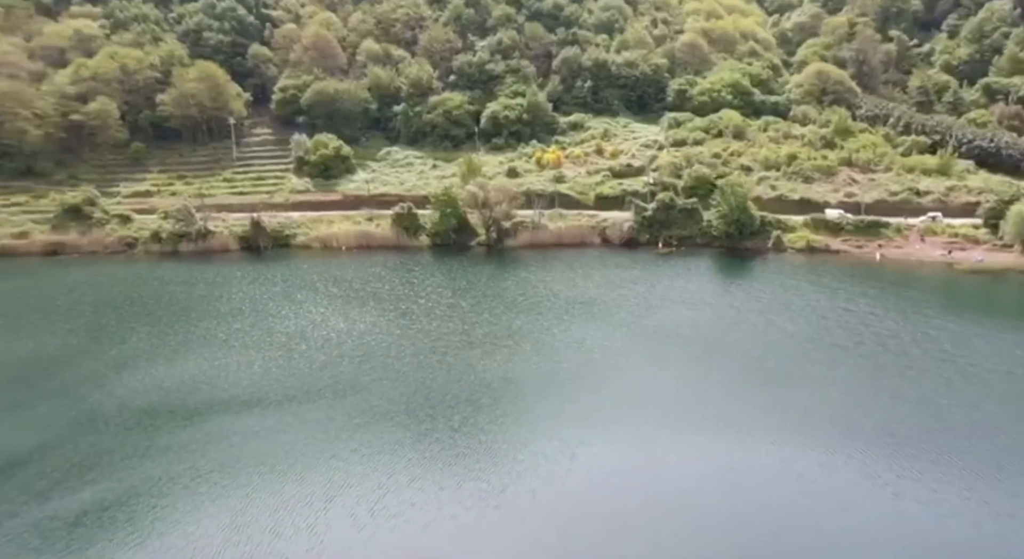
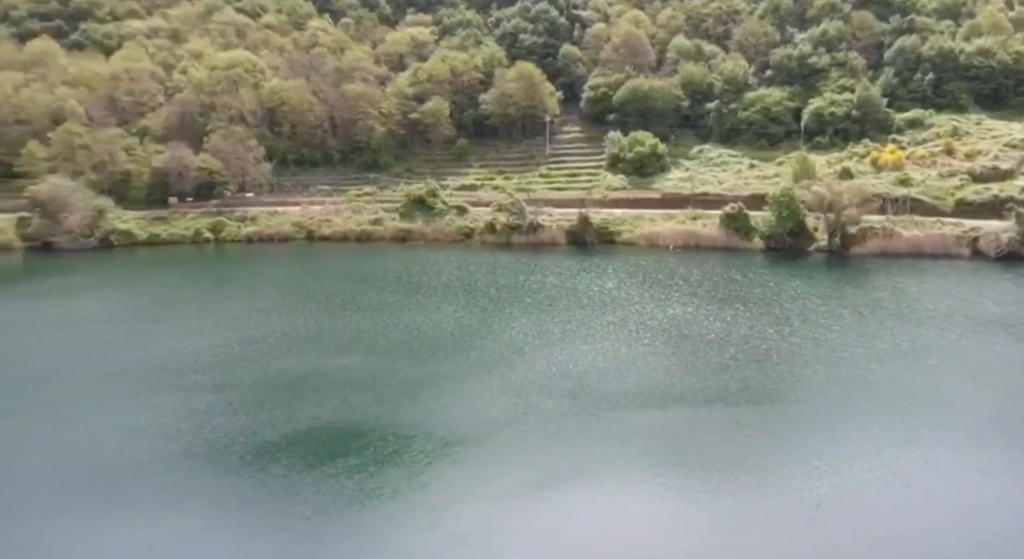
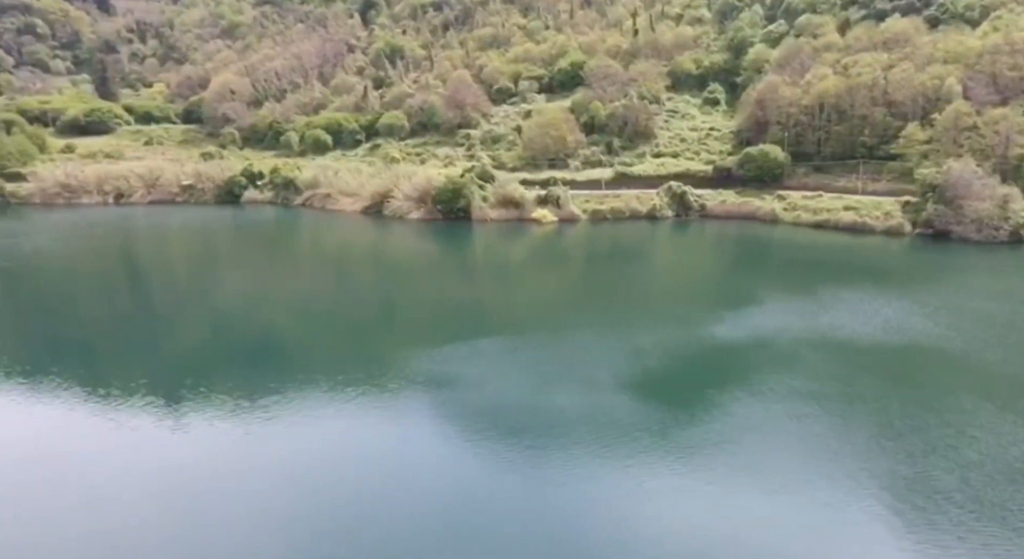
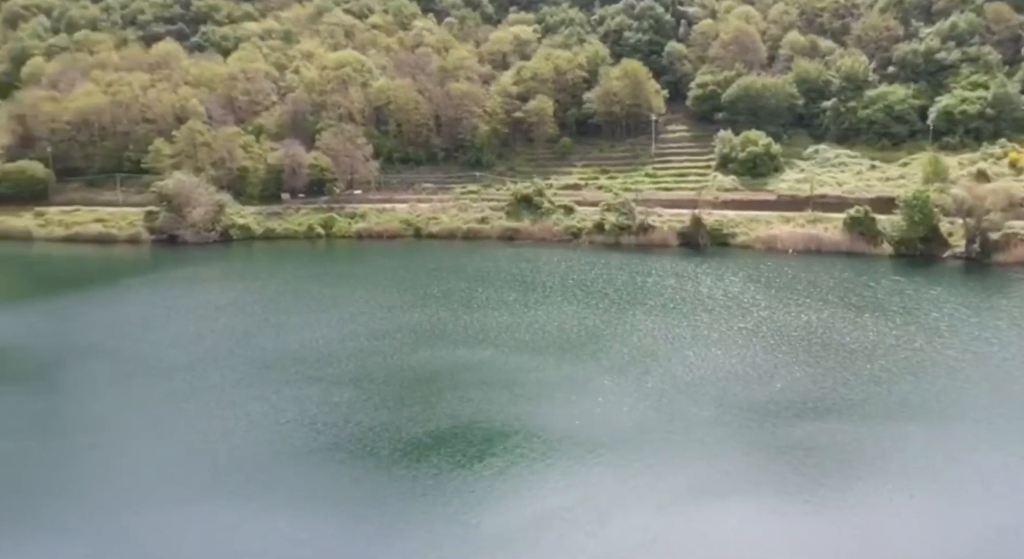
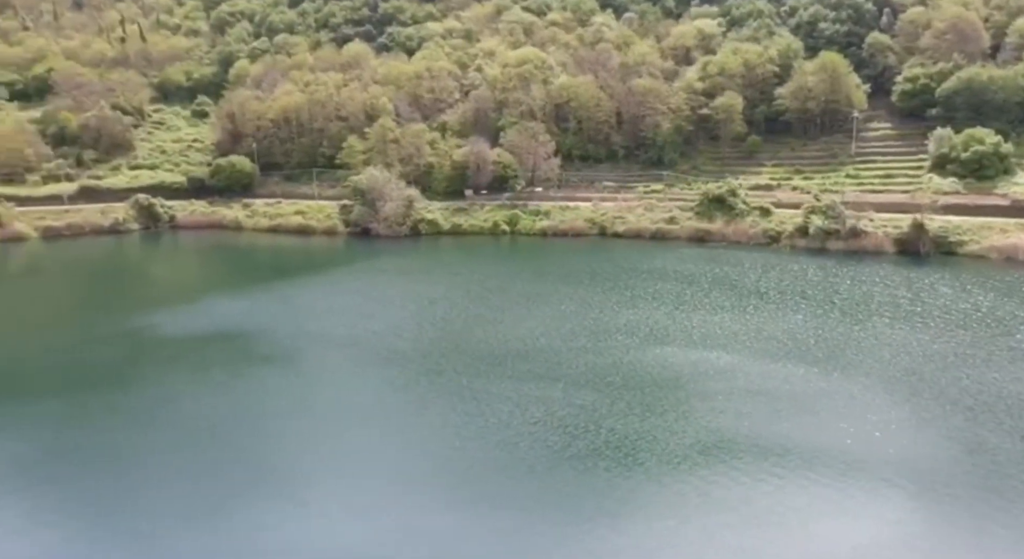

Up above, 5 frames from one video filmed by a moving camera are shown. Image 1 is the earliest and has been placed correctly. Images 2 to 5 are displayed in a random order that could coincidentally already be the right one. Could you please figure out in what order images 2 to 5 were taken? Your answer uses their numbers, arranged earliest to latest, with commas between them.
2, 4, 5, 3
